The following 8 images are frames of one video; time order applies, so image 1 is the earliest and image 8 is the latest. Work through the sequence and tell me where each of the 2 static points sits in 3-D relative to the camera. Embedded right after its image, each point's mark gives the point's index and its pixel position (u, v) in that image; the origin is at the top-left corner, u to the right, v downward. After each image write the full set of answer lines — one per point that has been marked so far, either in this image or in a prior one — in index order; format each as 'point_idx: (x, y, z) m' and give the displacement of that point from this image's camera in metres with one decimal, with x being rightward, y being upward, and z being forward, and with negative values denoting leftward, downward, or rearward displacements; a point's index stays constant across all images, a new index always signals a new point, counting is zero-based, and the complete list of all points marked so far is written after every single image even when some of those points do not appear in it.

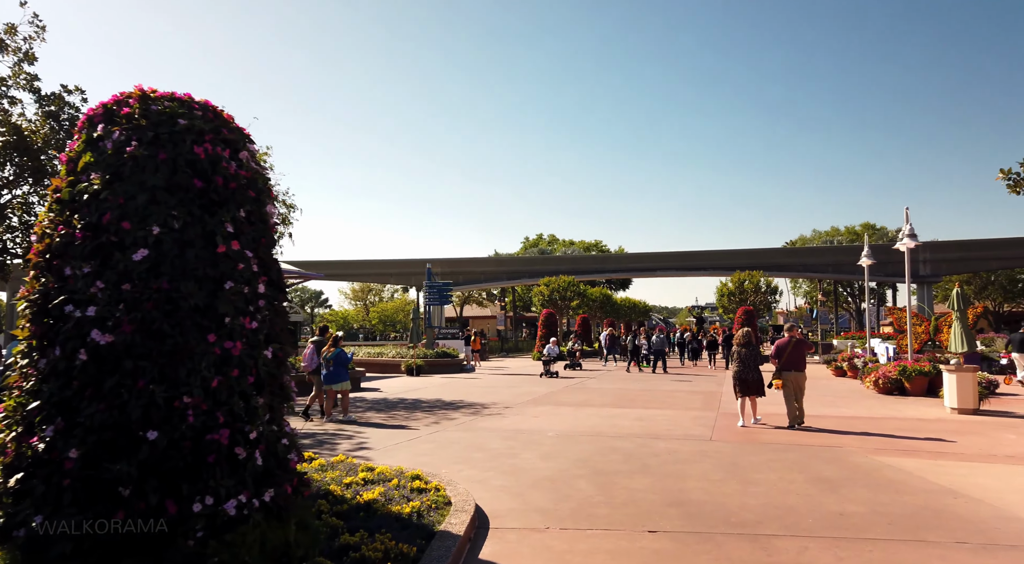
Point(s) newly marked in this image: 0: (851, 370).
0: (+9.8, -2.6, +18.6) m
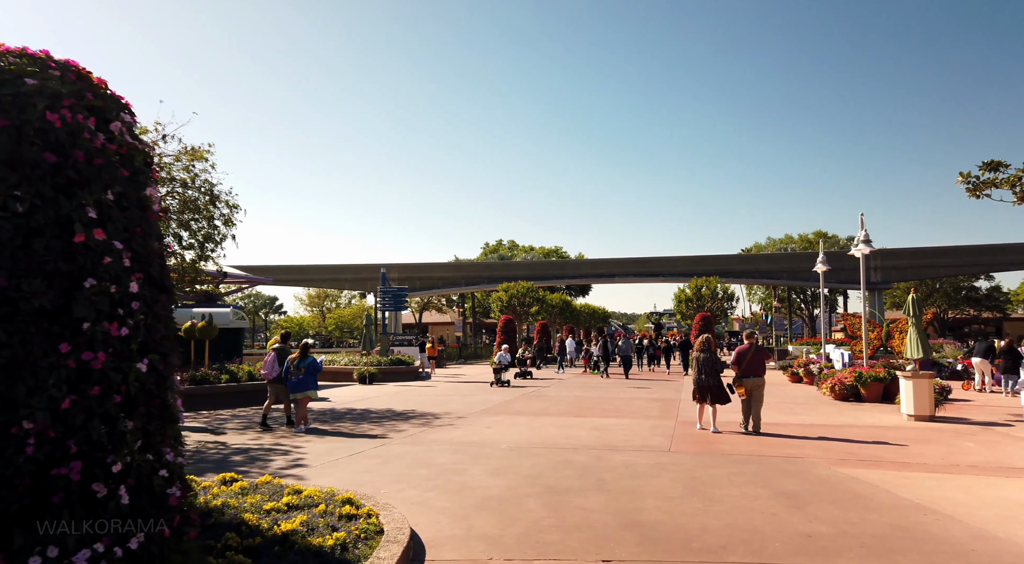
0: (+8.6, -2.7, +18.6) m
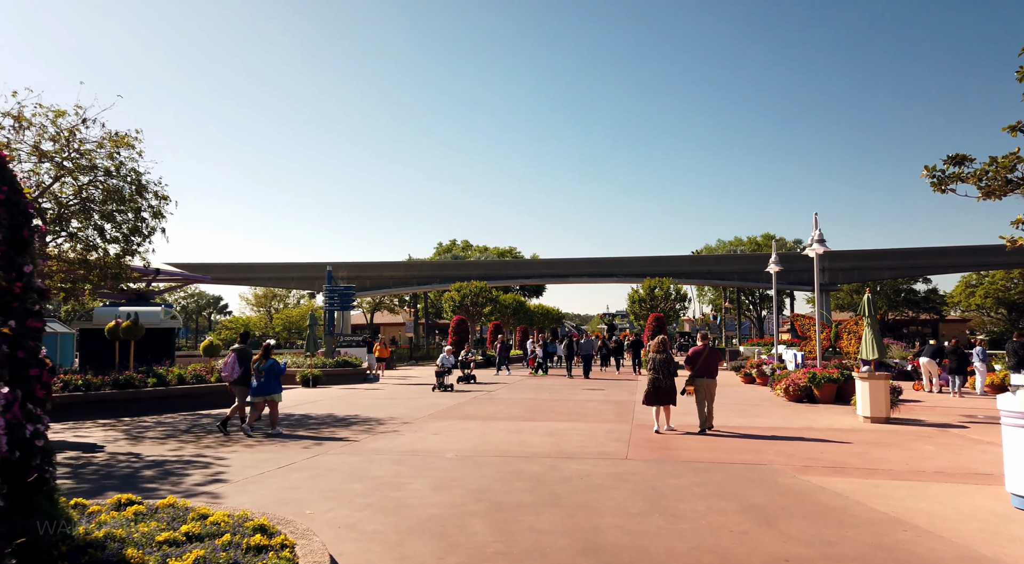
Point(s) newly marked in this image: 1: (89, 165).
0: (+7.2, -2.7, +18.6) m
1: (-10.0, +2.8, +15.2) m
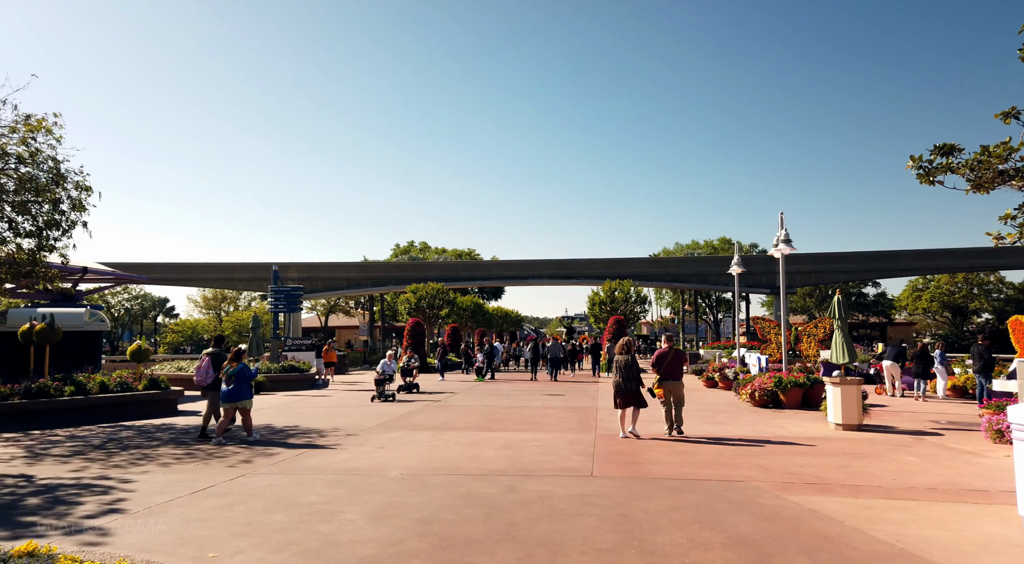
0: (+6.0, -2.8, +18.1) m
1: (-11.0, +2.8, +13.7) m
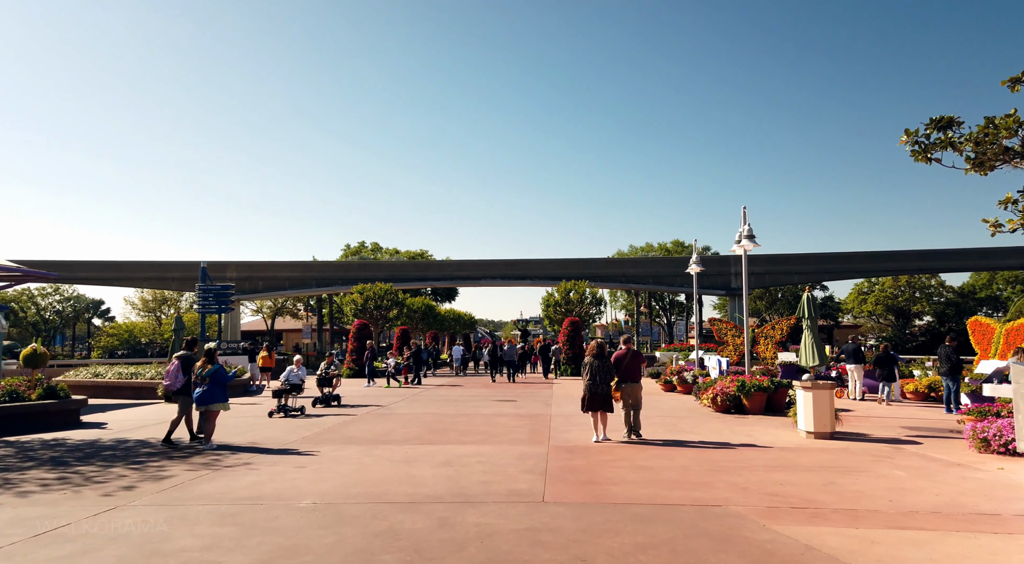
0: (+4.6, -2.8, +17.3) m
1: (-12.0, +2.9, +11.8) m
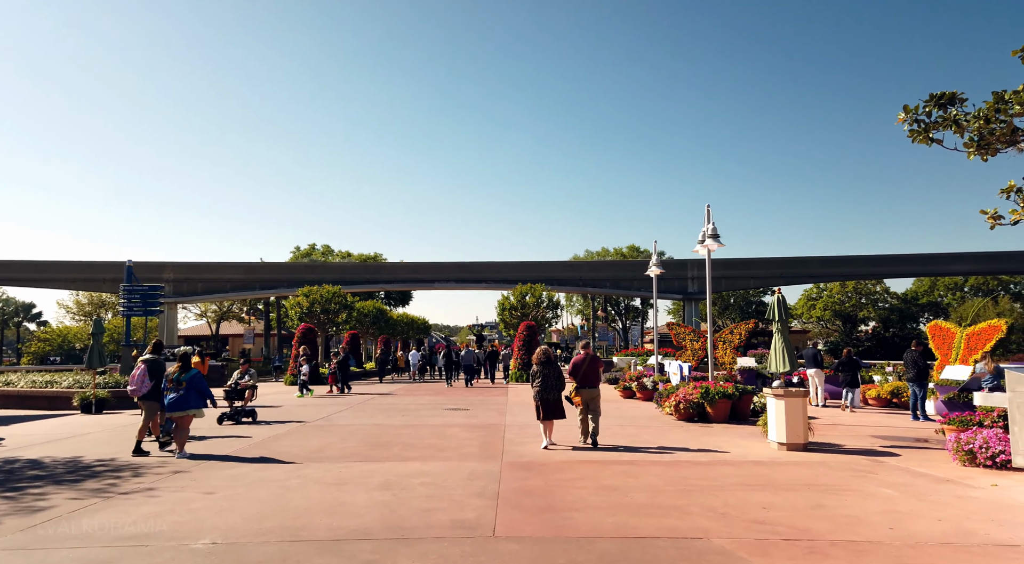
0: (+3.4, -2.8, +16.7) m
1: (-12.7, +3.0, +10.0) m
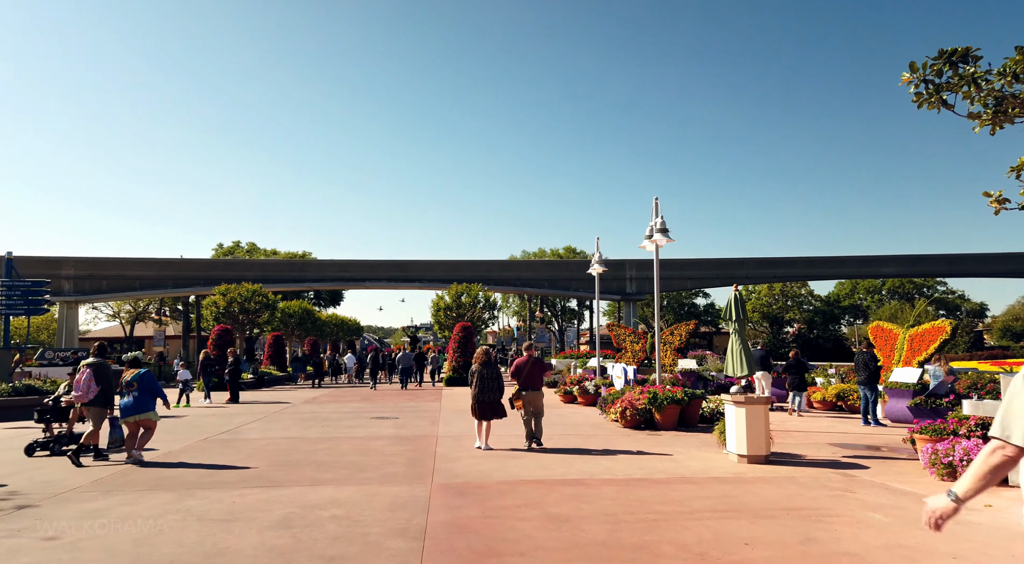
0: (+1.7, -2.8, +15.8) m
1: (-13.6, +3.2, +7.6) m
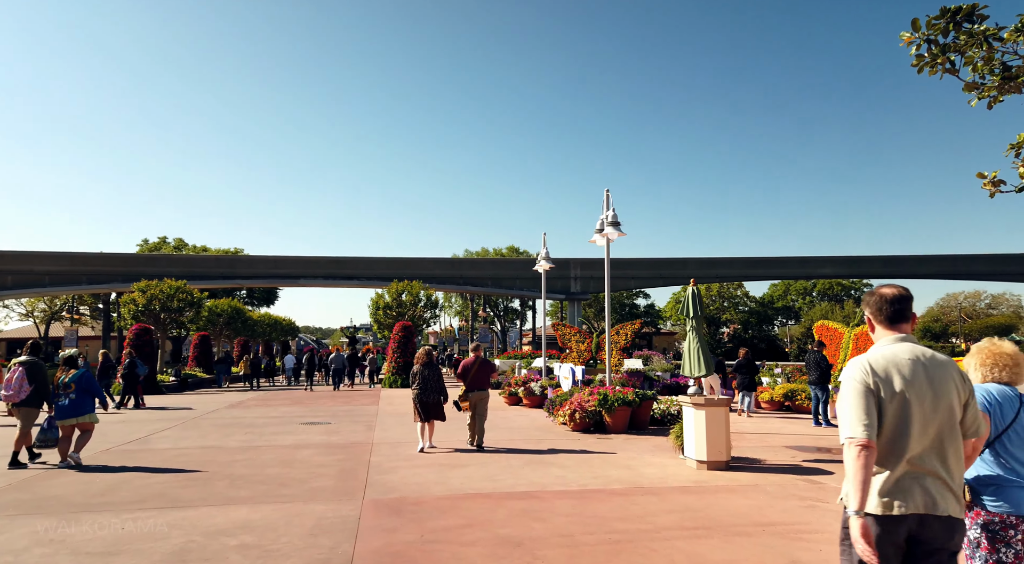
0: (+0.4, -2.7, +15.1) m
1: (-14.1, +3.4, +5.6) m
